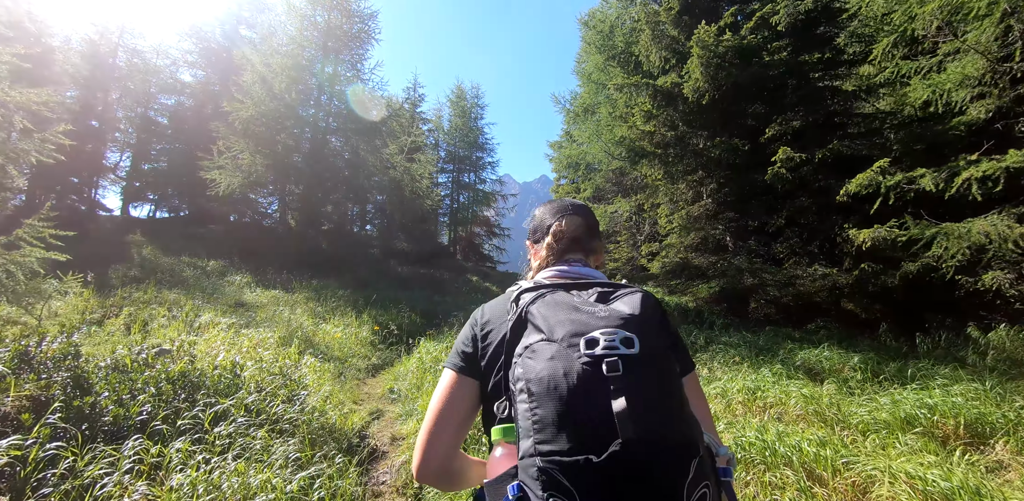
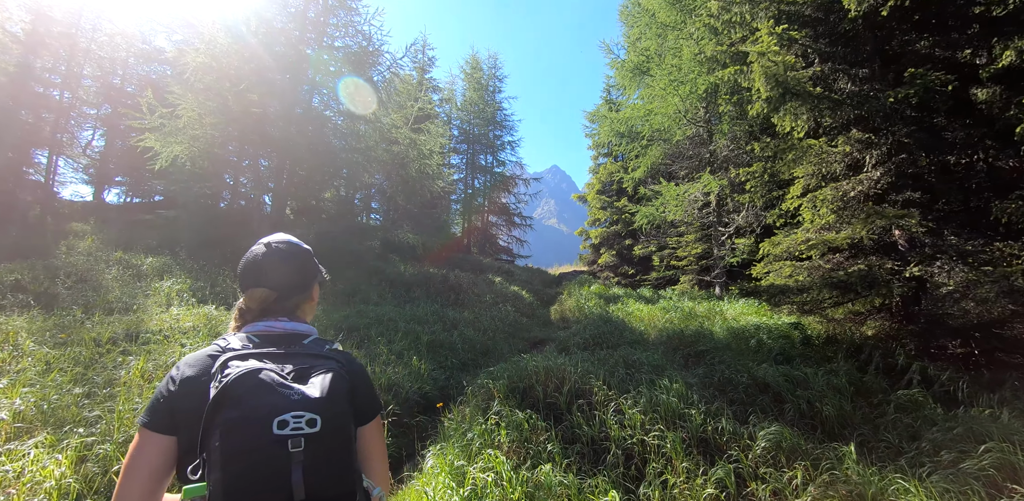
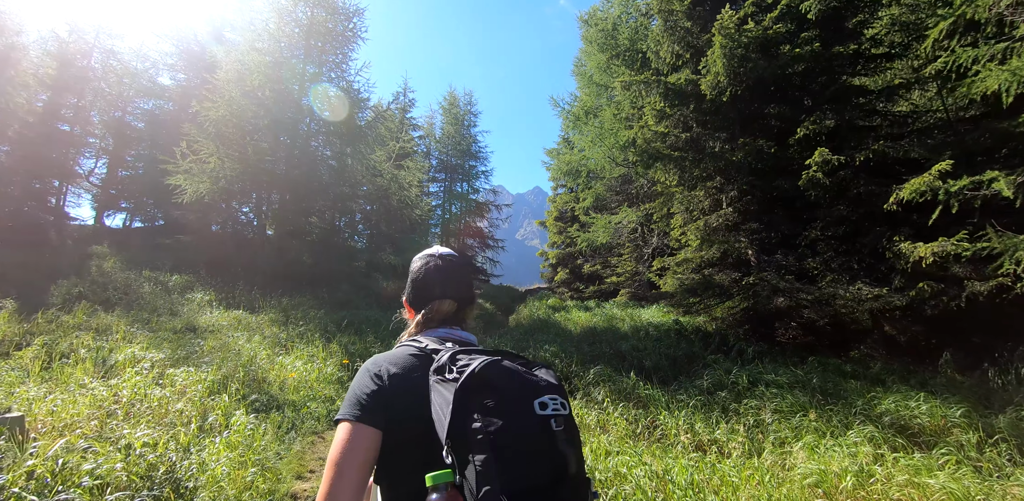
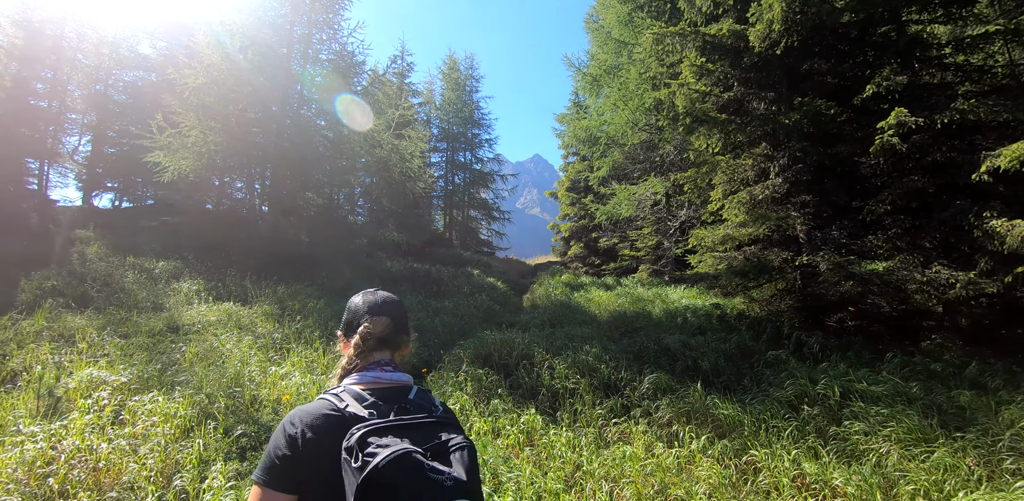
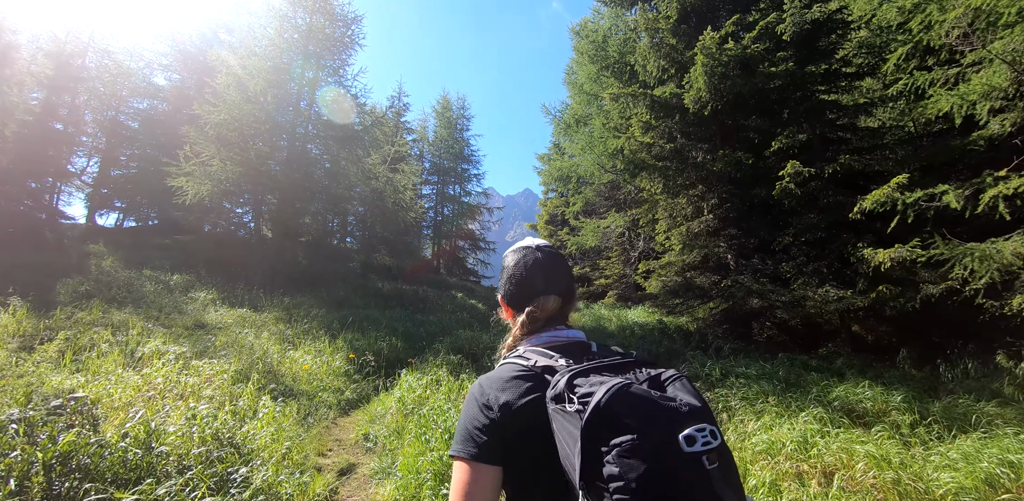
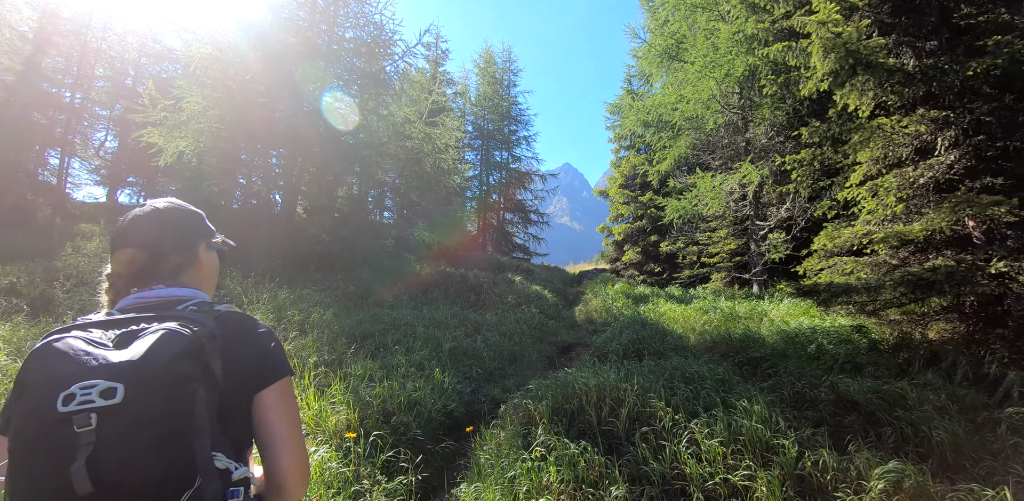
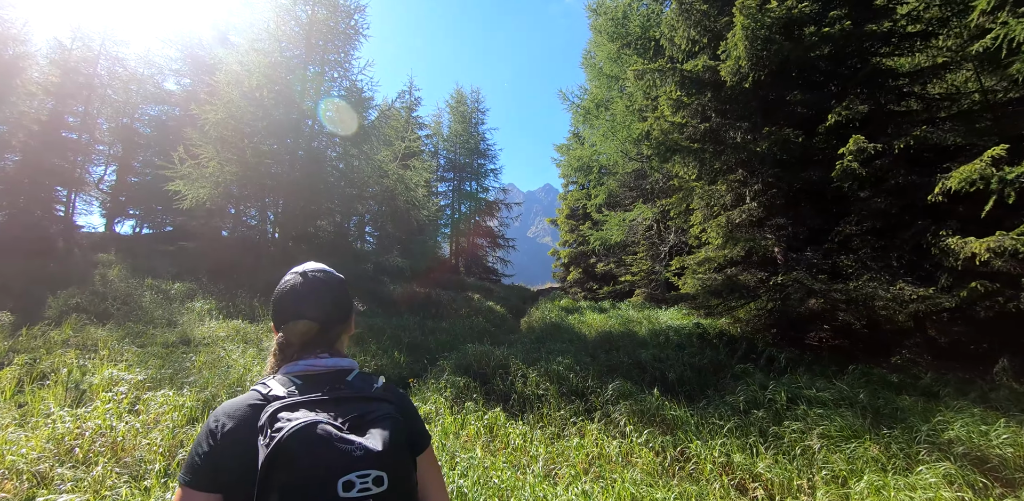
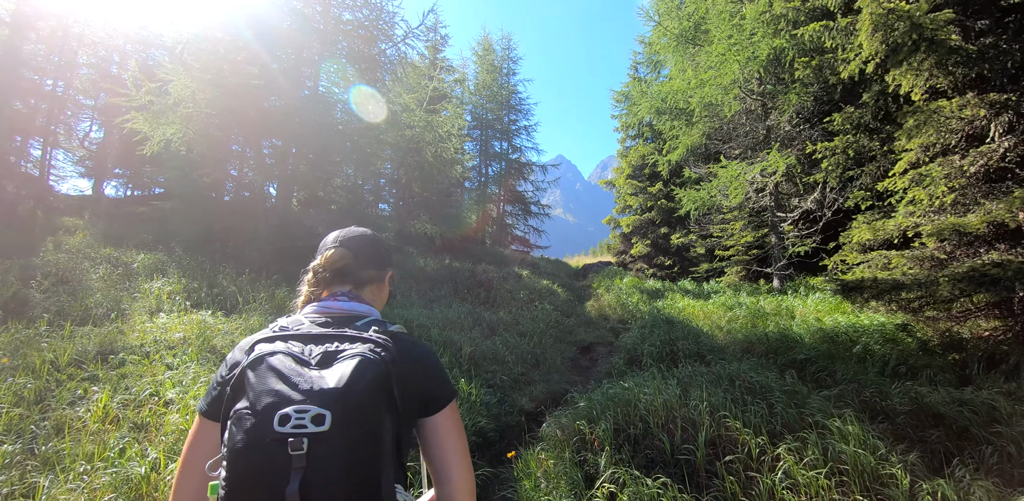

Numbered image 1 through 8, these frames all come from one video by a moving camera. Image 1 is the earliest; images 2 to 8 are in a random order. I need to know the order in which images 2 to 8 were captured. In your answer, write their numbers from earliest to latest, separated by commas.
5, 3, 7, 4, 2, 6, 8
